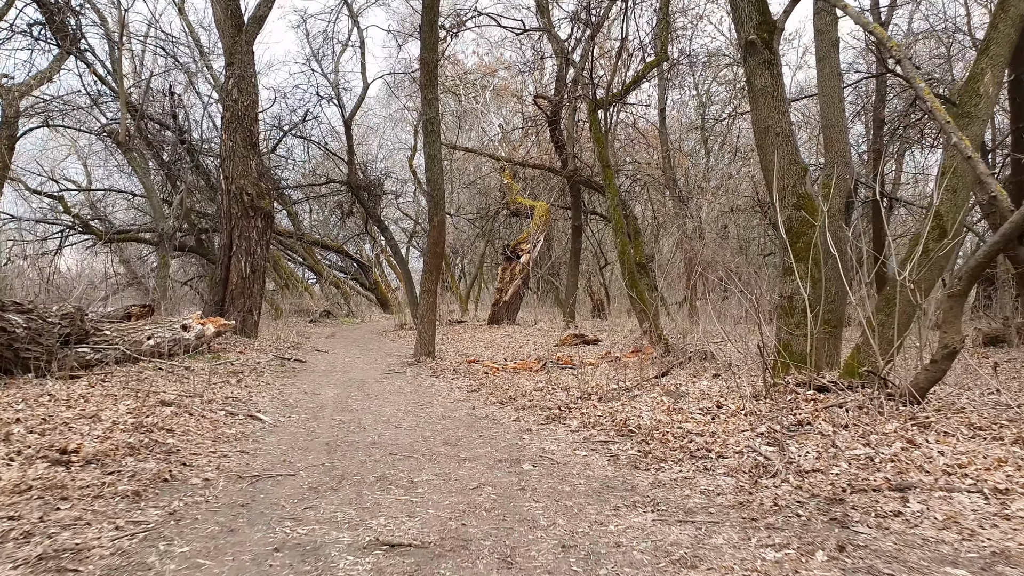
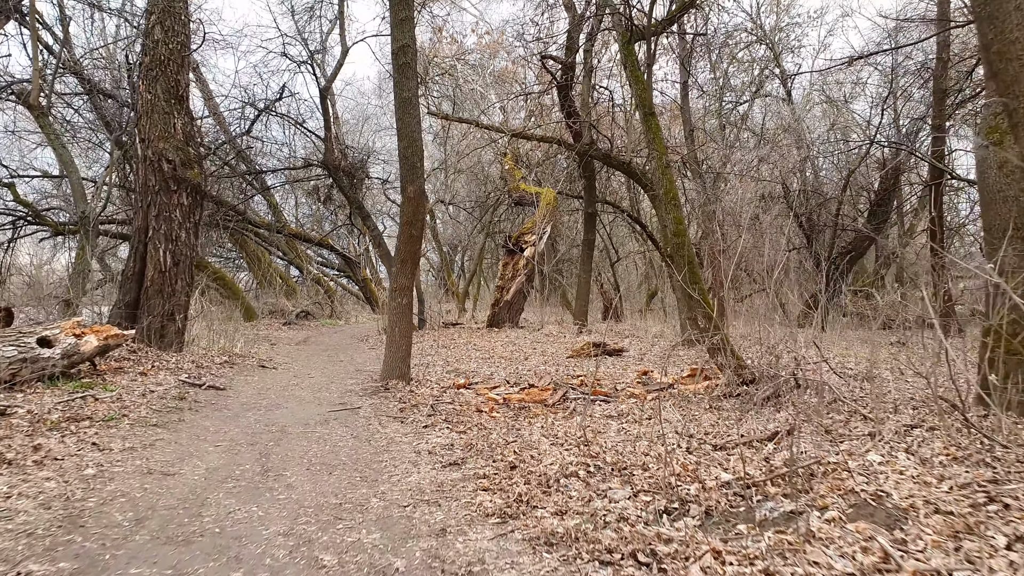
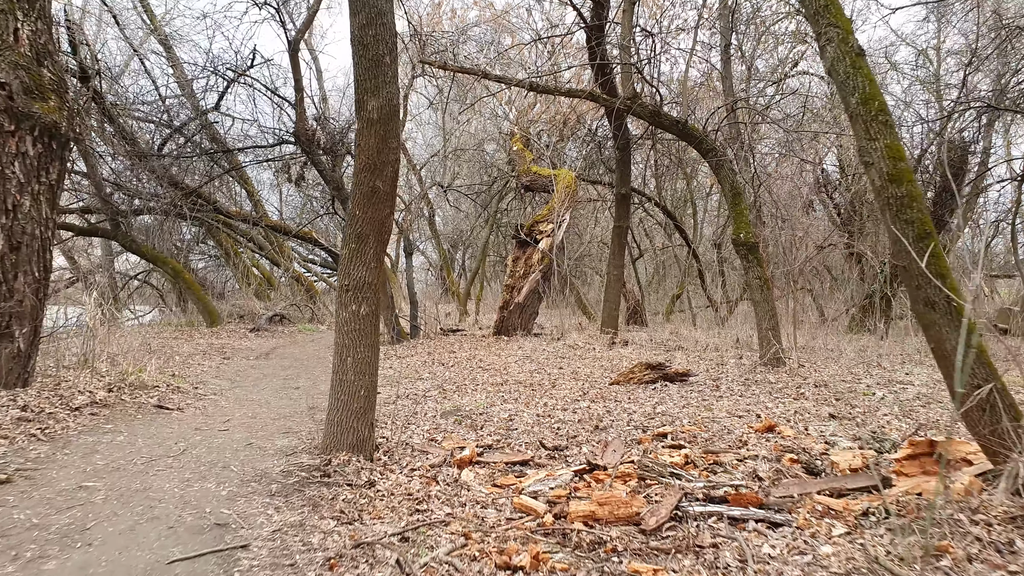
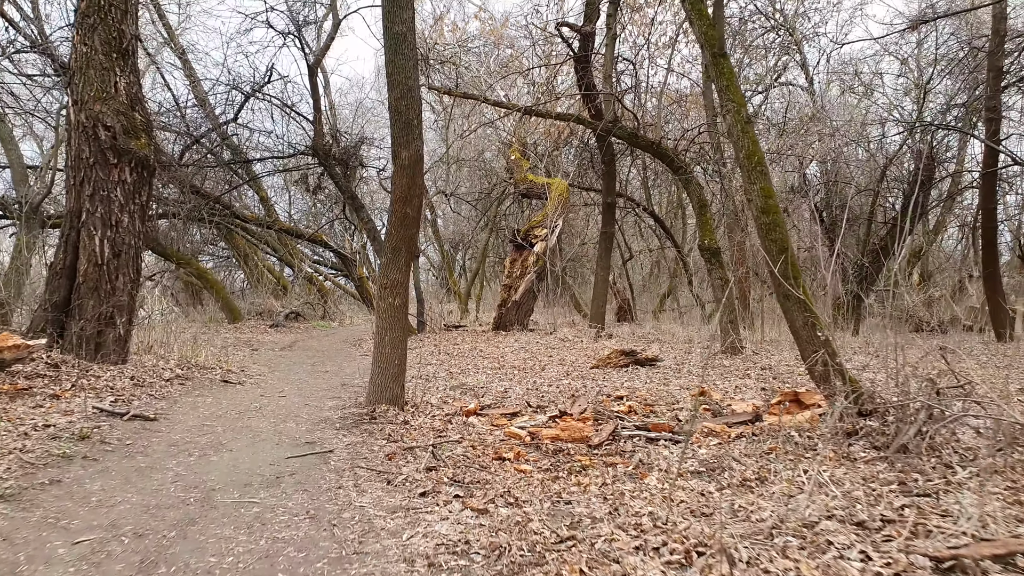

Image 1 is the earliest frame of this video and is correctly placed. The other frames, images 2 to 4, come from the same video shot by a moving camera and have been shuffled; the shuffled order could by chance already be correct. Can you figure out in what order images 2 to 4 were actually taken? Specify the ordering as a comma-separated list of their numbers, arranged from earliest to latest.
2, 4, 3
